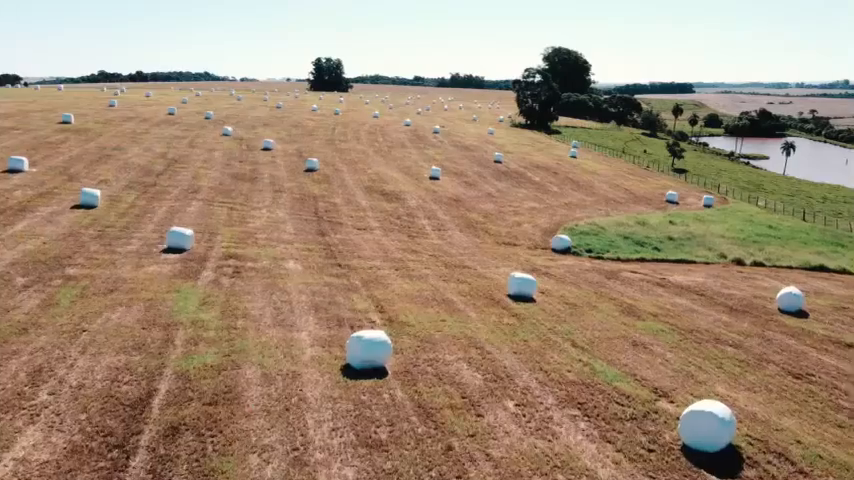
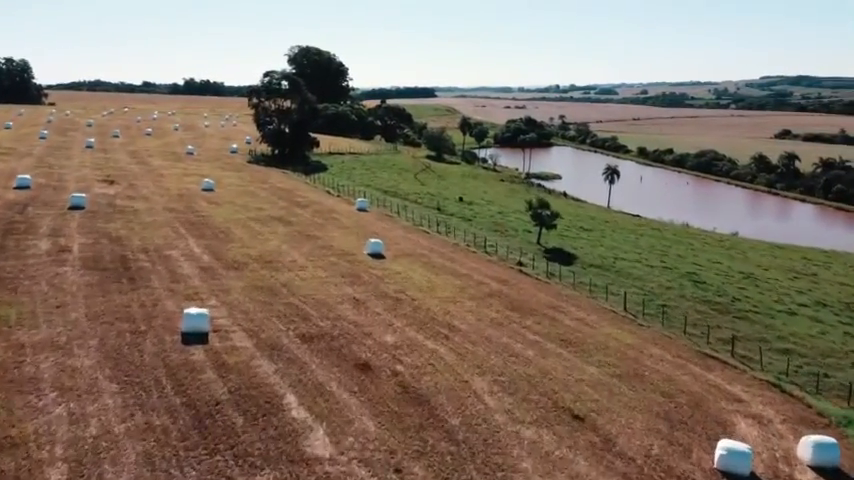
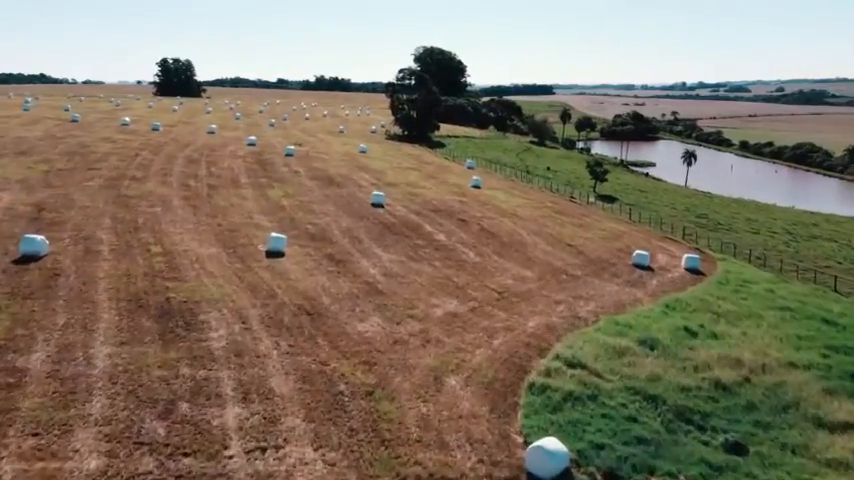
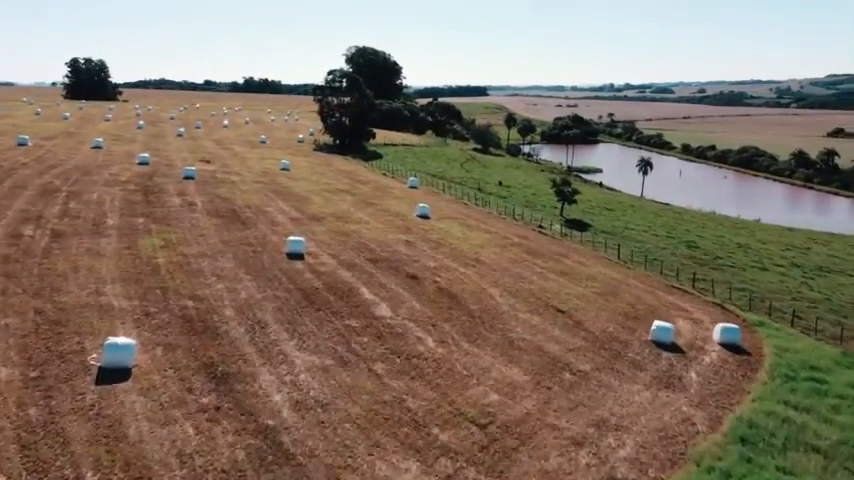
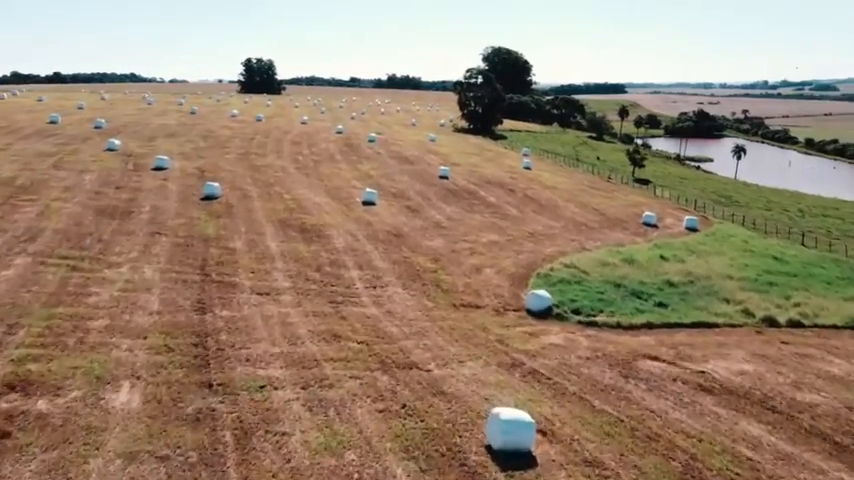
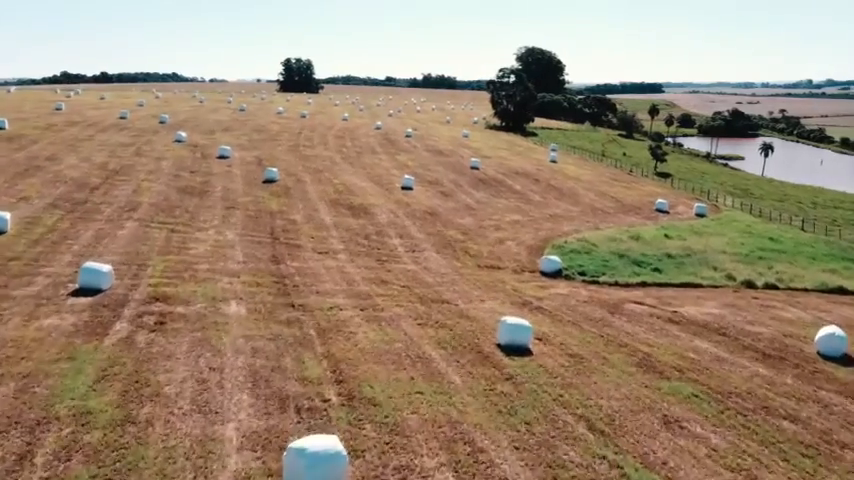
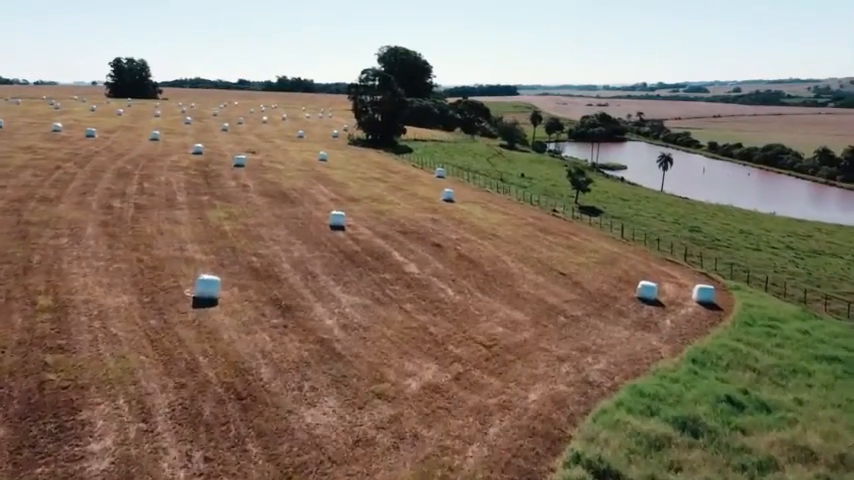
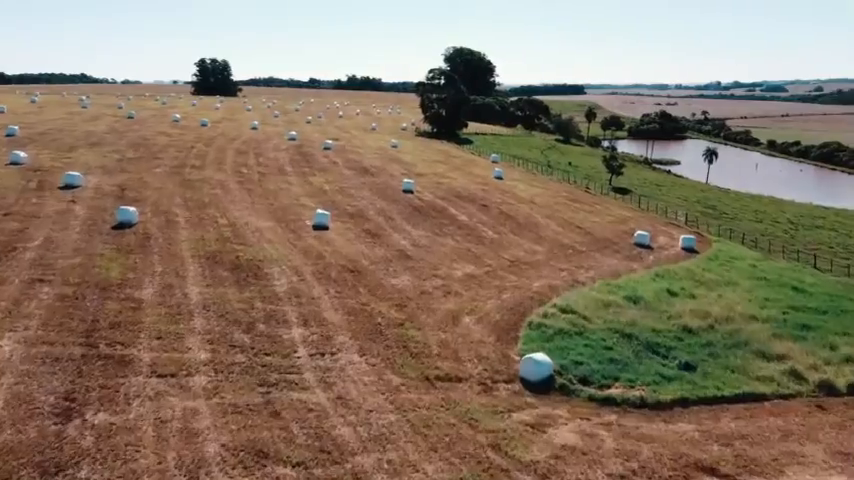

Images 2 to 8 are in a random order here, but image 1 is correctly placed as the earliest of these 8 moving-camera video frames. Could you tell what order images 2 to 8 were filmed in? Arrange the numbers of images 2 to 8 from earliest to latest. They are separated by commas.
6, 5, 8, 3, 7, 4, 2
